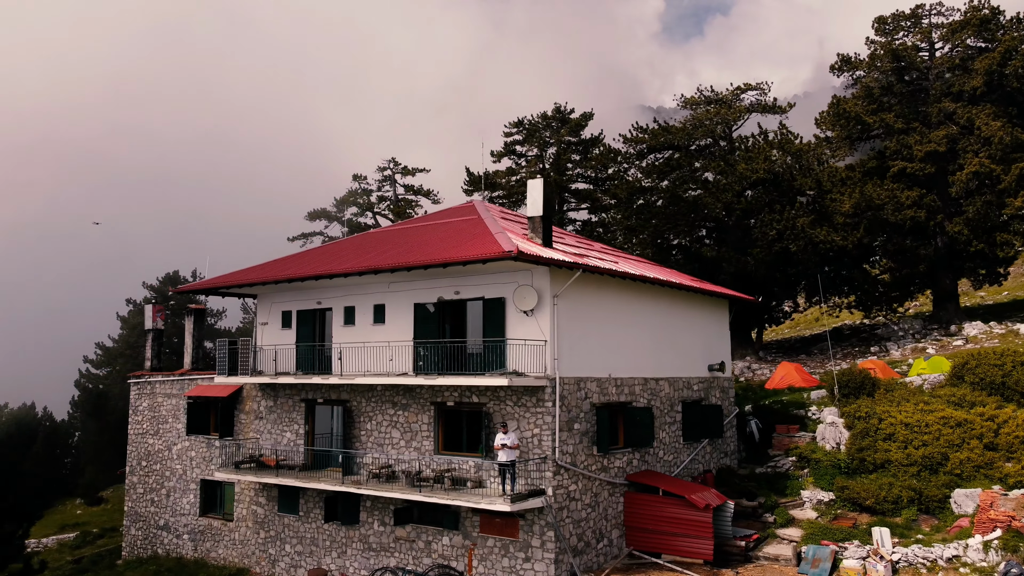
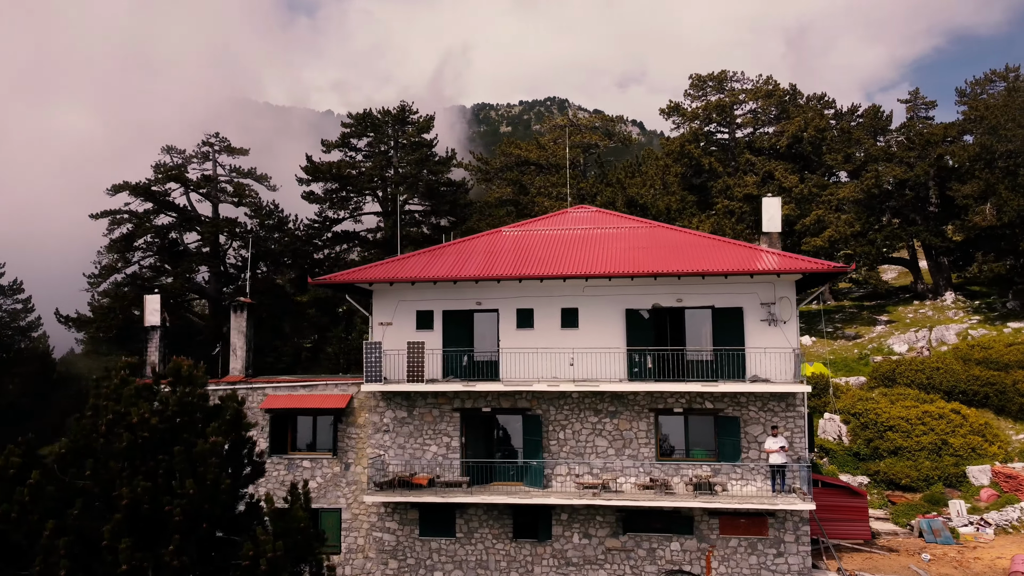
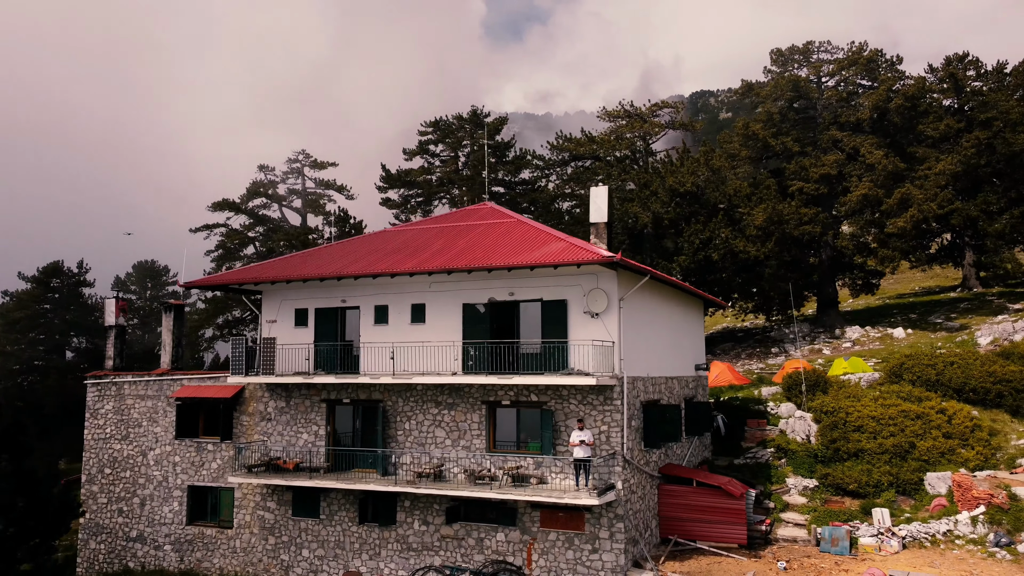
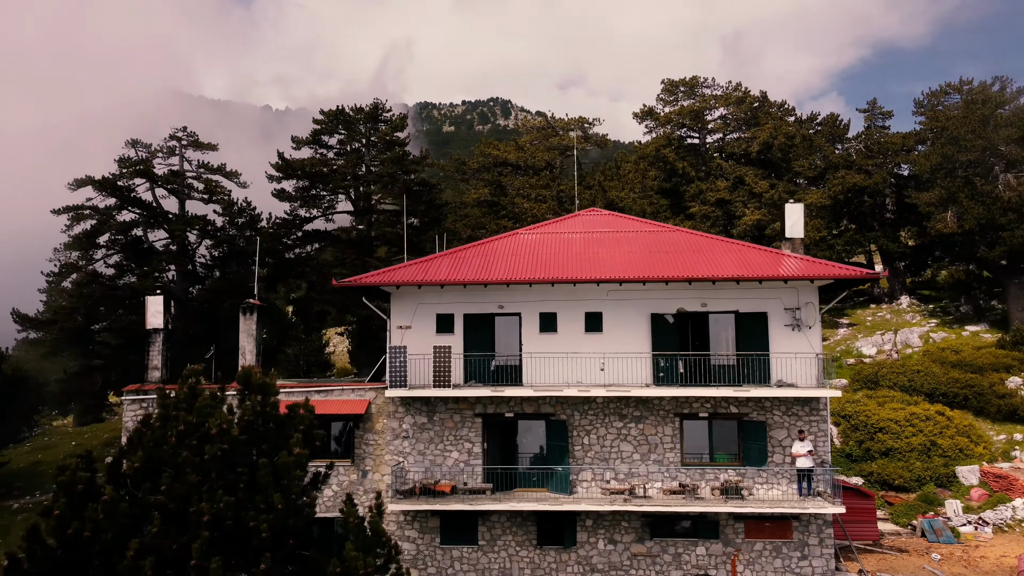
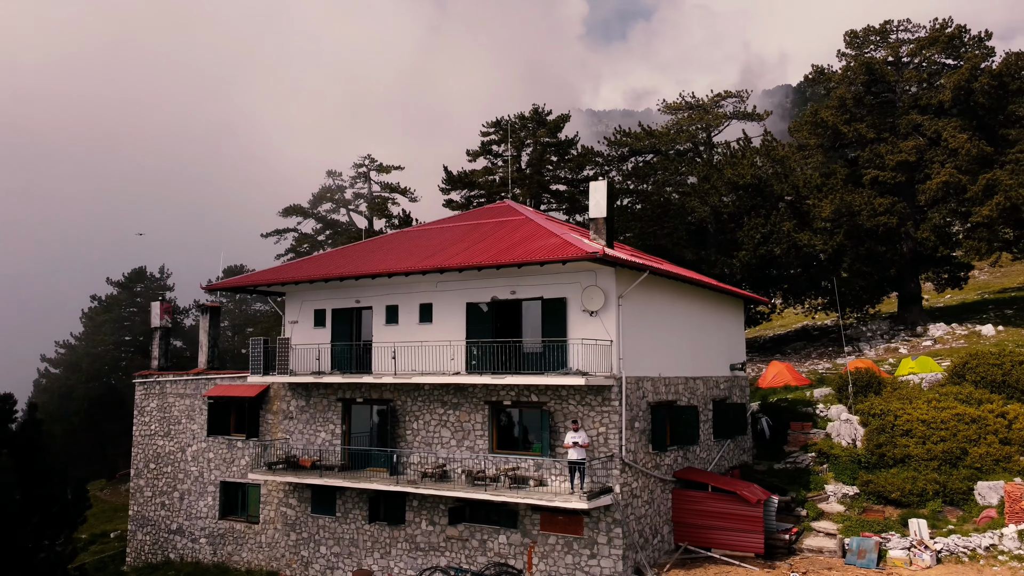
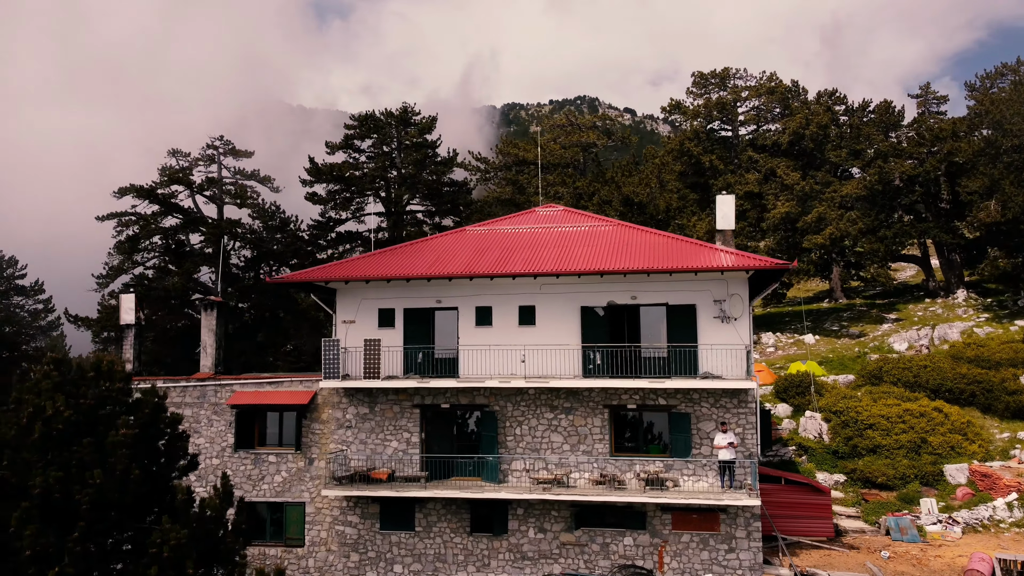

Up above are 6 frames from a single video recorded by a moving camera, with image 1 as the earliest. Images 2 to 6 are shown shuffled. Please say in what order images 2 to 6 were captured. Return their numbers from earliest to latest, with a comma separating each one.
5, 3, 6, 2, 4
